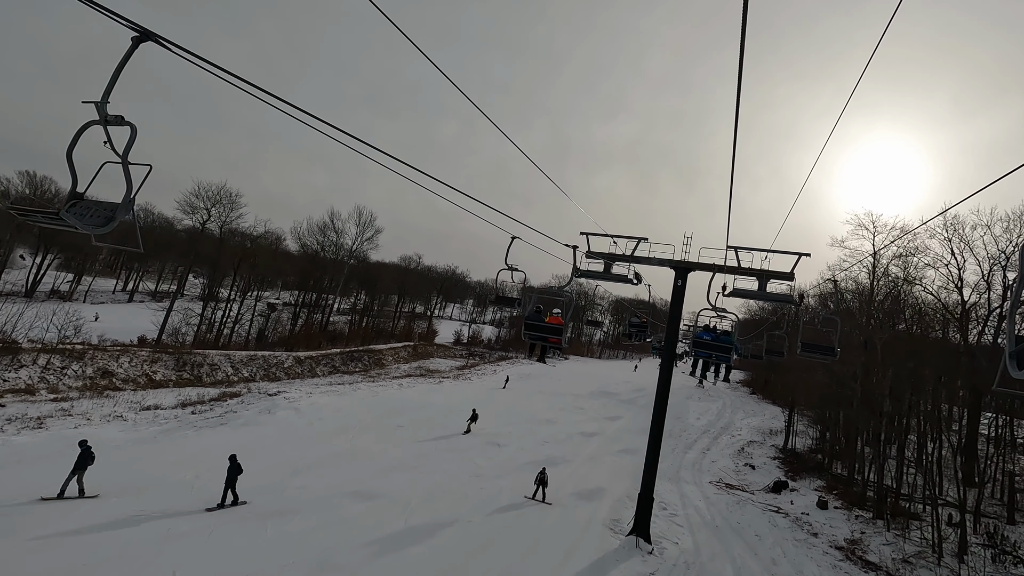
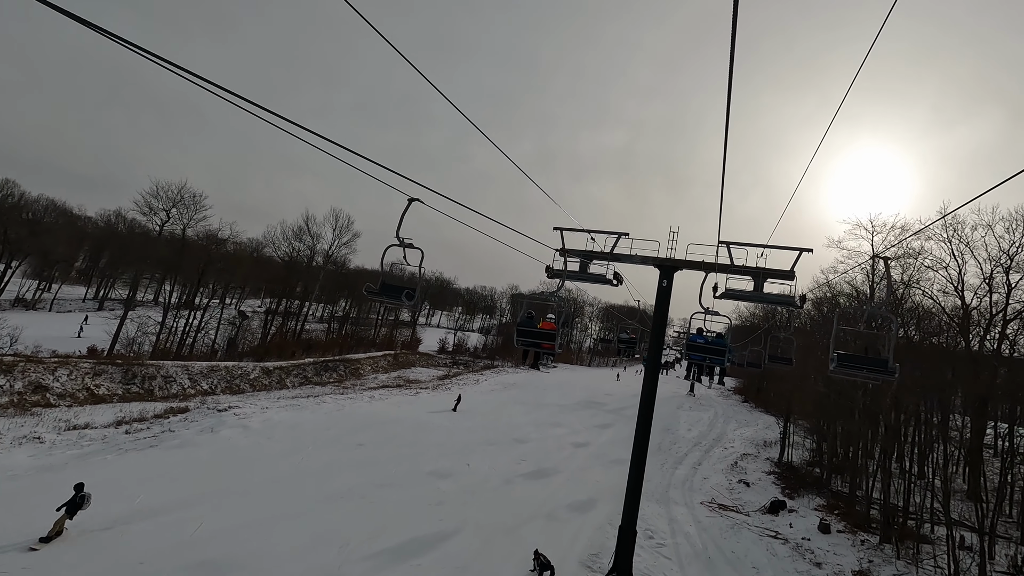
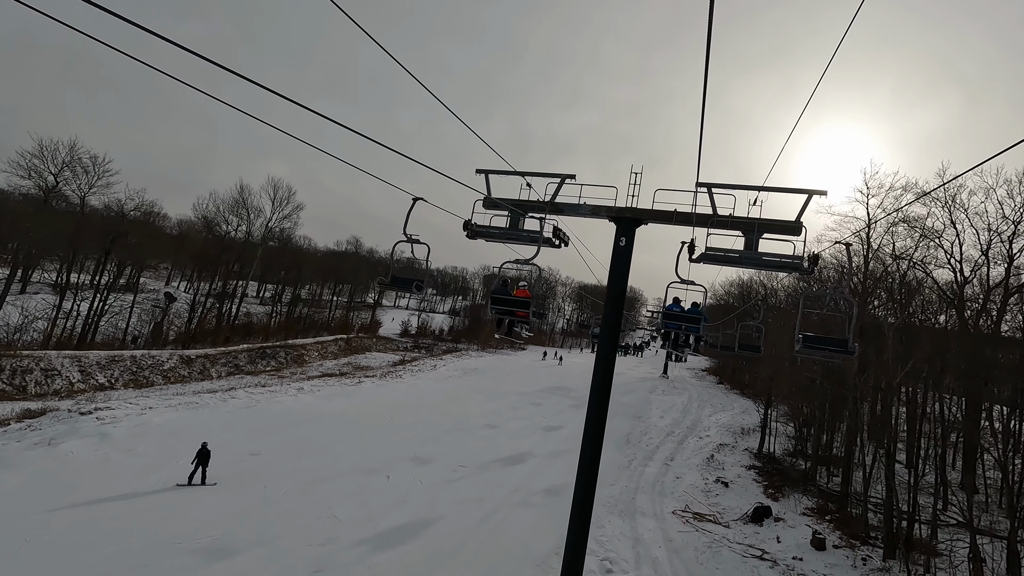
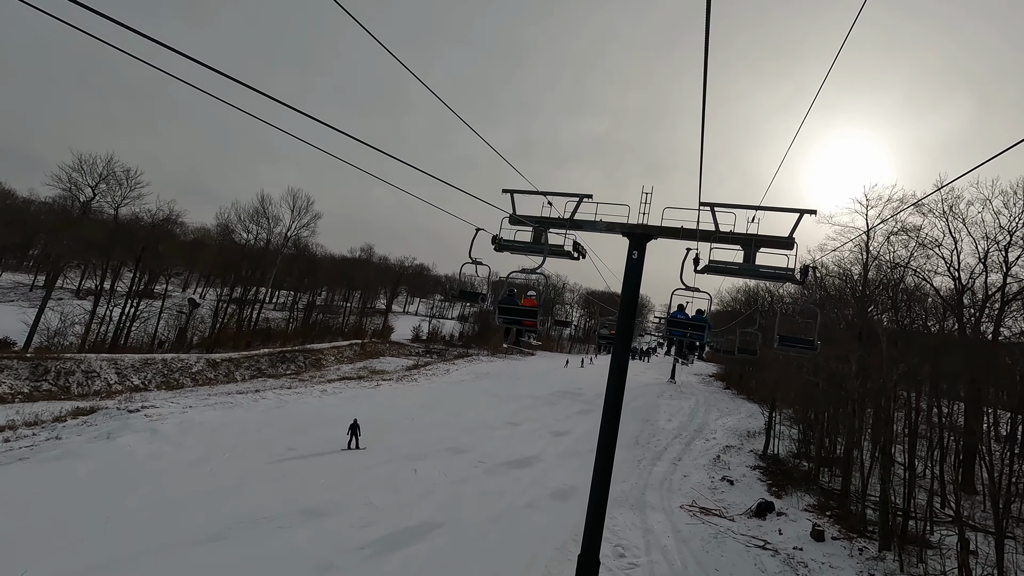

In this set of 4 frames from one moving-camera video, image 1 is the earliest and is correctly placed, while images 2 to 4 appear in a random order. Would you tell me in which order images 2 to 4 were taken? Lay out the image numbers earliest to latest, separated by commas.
2, 4, 3
